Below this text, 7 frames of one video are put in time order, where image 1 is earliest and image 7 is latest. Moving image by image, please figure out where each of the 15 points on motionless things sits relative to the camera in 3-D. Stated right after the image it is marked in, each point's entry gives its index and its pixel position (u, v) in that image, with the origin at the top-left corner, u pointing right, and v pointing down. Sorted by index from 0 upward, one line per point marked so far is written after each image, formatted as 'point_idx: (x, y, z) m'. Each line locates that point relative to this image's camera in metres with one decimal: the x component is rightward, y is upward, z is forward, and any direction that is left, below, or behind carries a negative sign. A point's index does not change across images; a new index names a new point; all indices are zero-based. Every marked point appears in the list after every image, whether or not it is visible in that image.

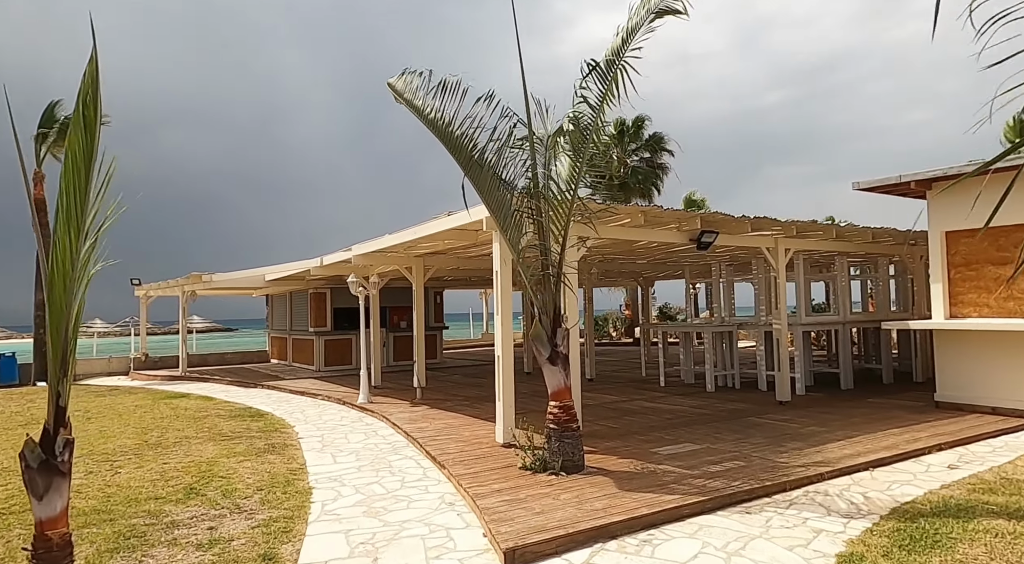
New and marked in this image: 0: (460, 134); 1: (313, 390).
0: (-0.4, +1.2, +6.0) m
1: (-3.8, -2.1, +13.7) m
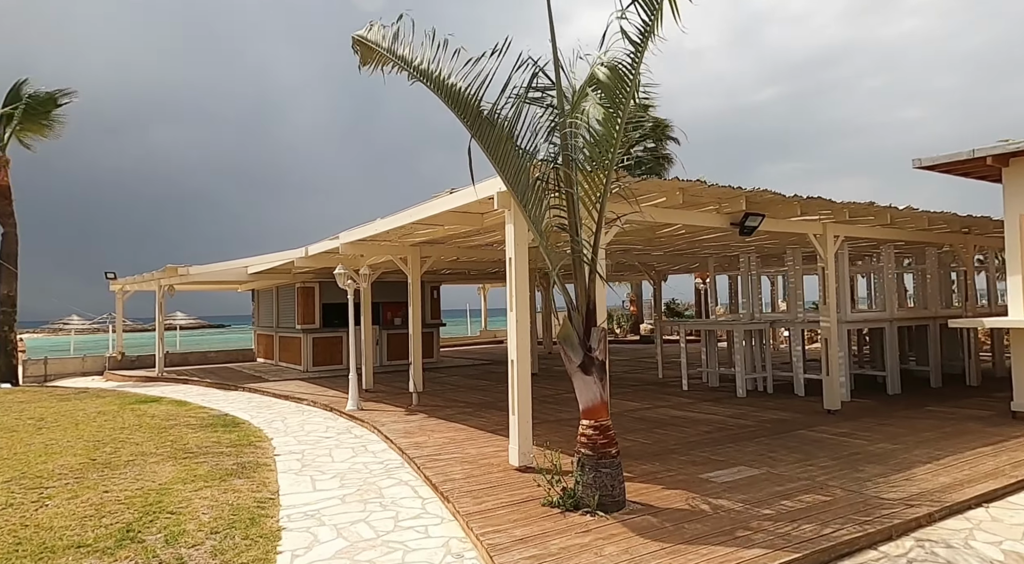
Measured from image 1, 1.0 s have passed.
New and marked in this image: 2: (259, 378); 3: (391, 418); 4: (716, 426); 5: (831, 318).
0: (-0.3, +1.3, +4.7) m
1: (-3.7, -2.0, +12.4) m
2: (-5.7, -2.2, +16.0) m
3: (-1.6, -1.7, +9.1) m
4: (+2.2, -1.5, +7.6) m
5: (+3.8, -0.4, +8.4) m
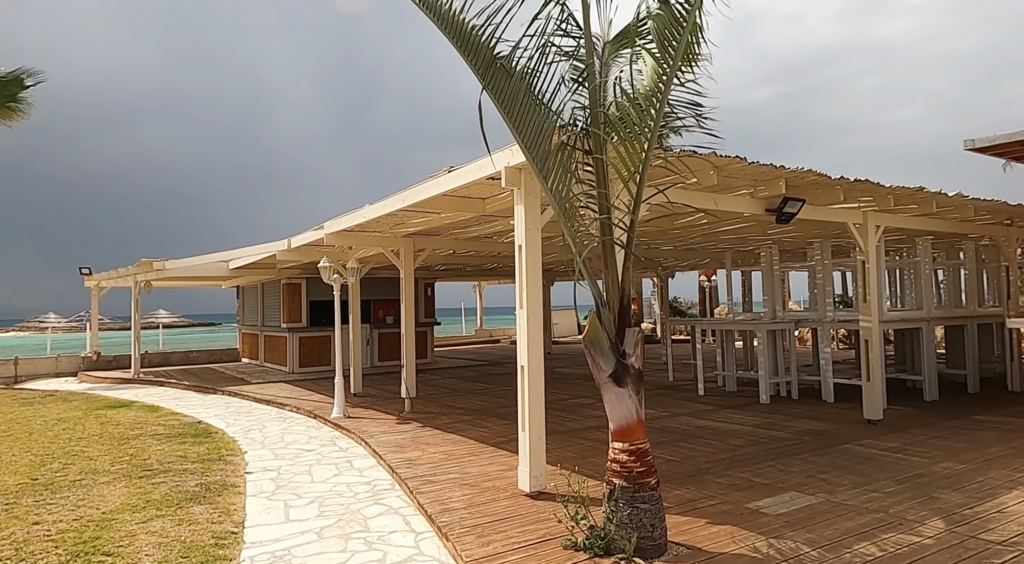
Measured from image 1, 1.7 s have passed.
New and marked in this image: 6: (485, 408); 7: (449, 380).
0: (-0.2, +1.4, +3.8) m
1: (-3.7, -1.9, +11.5) m
2: (-5.7, -2.1, +15.1) m
3: (-1.5, -1.7, +8.2) m
4: (+2.2, -1.5, +6.8) m
5: (+3.8, -0.4, +7.5) m
6: (-0.4, -1.6, +9.2) m
7: (-1.1, -1.8, +12.9) m
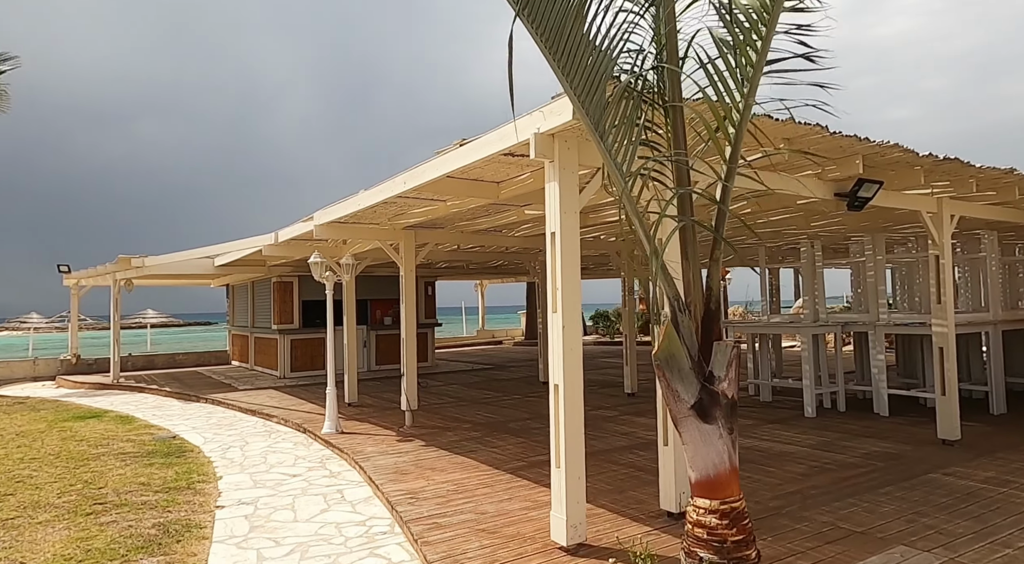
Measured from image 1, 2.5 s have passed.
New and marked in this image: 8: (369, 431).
0: (0.0, +1.4, +2.8) m
1: (-3.6, -1.9, +10.5) m
2: (-5.6, -2.0, +14.0) m
3: (-1.4, -1.7, +7.2) m
4: (+2.4, -1.5, +5.7) m
5: (+4.0, -0.4, +6.5) m
6: (-0.2, -1.6, +8.2) m
7: (-1.0, -1.8, +11.9) m
8: (-1.6, -1.7, +8.1) m
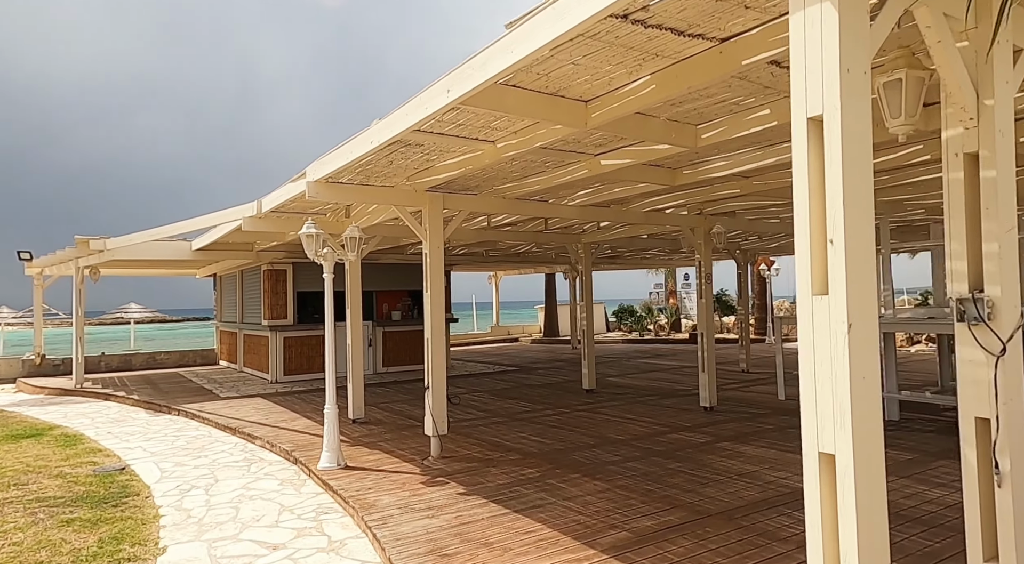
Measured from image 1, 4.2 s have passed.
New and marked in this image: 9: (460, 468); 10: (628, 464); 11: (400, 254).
0: (+0.5, +1.5, +0.6) m
1: (-3.1, -1.7, +8.3) m
2: (-5.1, -1.8, +11.9) m
3: (-0.8, -1.5, +5.0) m
4: (+2.9, -1.3, +3.6) m
5: (+4.5, -0.2, +4.3) m
6: (+0.3, -1.5, +6.1) m
7: (-0.4, -1.6, +9.7) m
8: (-1.1, -1.5, +6.0) m
9: (-0.4, -1.5, +5.6) m
10: (+0.9, -1.4, +5.6) m
11: (-2.2, +0.5, +13.8) m
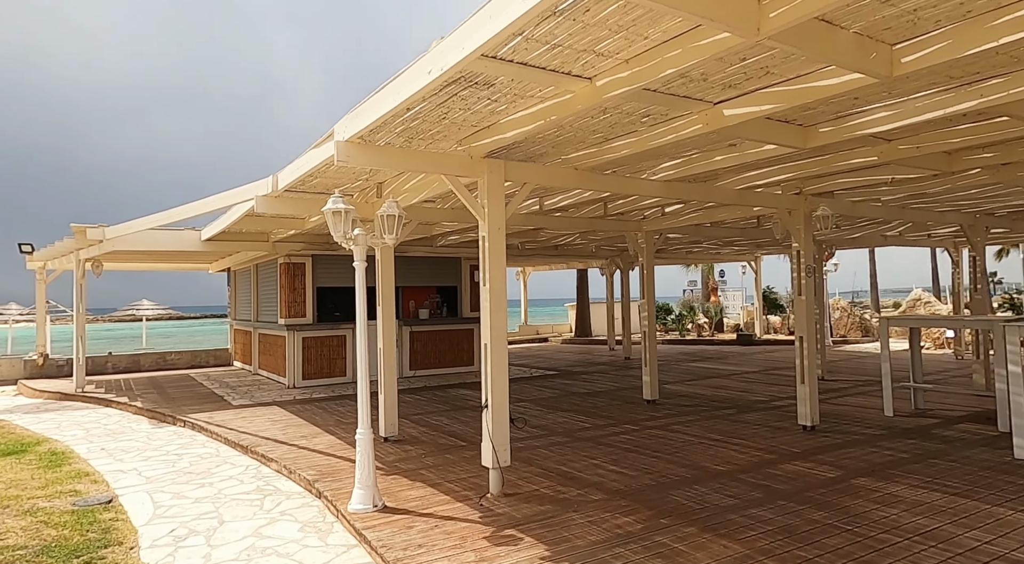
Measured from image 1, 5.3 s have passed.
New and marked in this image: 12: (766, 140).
0: (+0.9, +1.5, -0.7) m
1: (-2.5, -1.6, +7.1) m
2: (-4.4, -1.7, +10.7) m
3: (-0.3, -1.4, +3.7) m
4: (+3.4, -1.3, +2.2) m
5: (+5.0, -0.2, +2.9) m
6: (+0.9, -1.4, +4.7) m
7: (+0.2, -1.5, +8.4) m
8: (-0.5, -1.5, +4.7) m
9: (+0.1, -1.4, +4.3) m
10: (+1.4, -1.4, +4.3) m
11: (-1.5, +0.6, +12.5) m
12: (+1.6, +0.9, +4.4) m
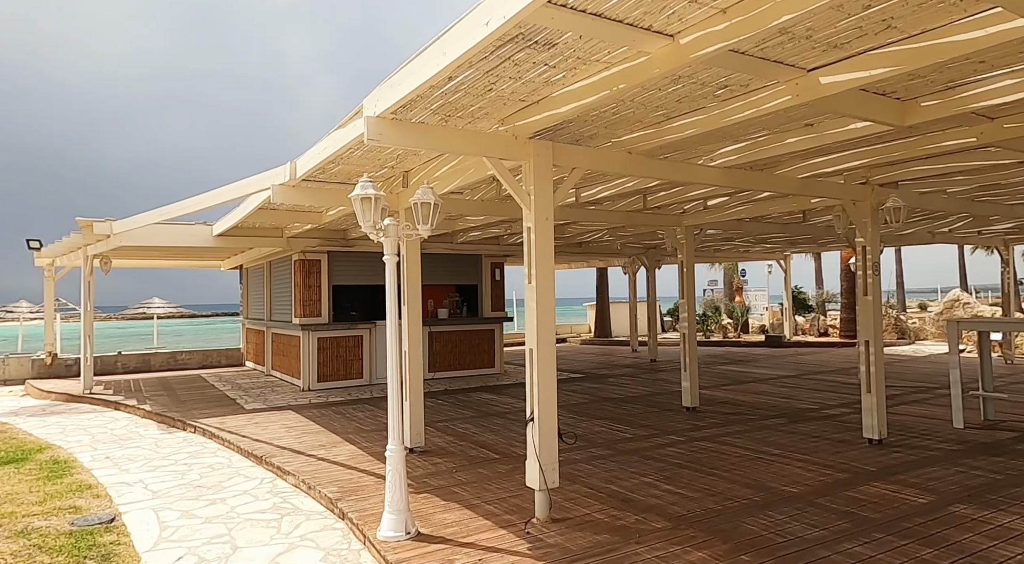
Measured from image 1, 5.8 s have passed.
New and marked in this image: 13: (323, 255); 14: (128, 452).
0: (+1.2, +1.6, -1.3) m
1: (-2.1, -1.6, +6.5) m
2: (-4.0, -1.7, +10.2) m
3: (0.0, -1.4, +3.1) m
4: (+3.7, -1.3, +1.6) m
5: (+5.3, -0.2, +2.3) m
6: (+1.2, -1.4, +4.2) m
7: (+0.5, -1.5, +7.9) m
8: (-0.2, -1.5, +4.1) m
9: (+0.4, -1.4, +3.7) m
10: (+1.7, -1.4, +3.7) m
11: (-1.1, +0.7, +12.0) m
12: (+1.9, +0.9, +3.8) m
13: (-3.0, +0.4, +11.3) m
14: (-4.0, -1.8, +7.5) m
